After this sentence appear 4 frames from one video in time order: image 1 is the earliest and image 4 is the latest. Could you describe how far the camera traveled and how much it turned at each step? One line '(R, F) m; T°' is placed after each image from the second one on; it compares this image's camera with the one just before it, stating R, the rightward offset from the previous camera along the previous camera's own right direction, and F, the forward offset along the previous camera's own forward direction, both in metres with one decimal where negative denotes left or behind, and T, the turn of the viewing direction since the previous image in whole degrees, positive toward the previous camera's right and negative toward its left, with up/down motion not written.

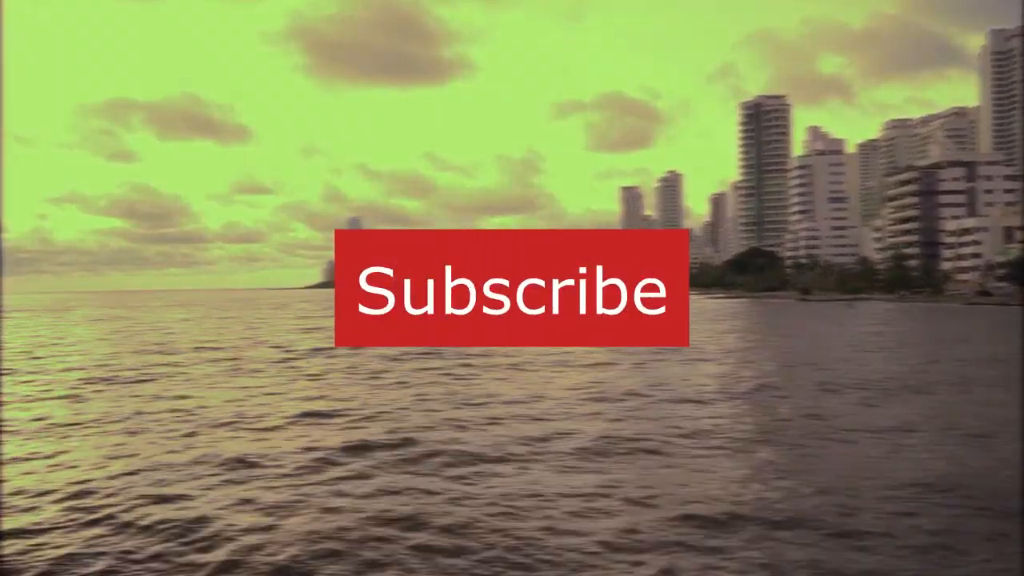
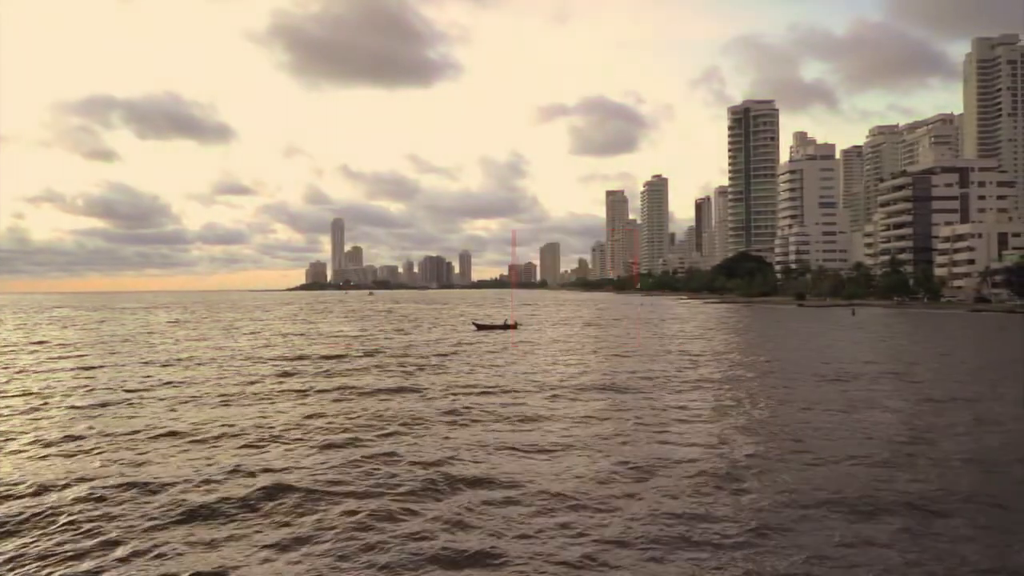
(-1.8, +2.6) m; +1°
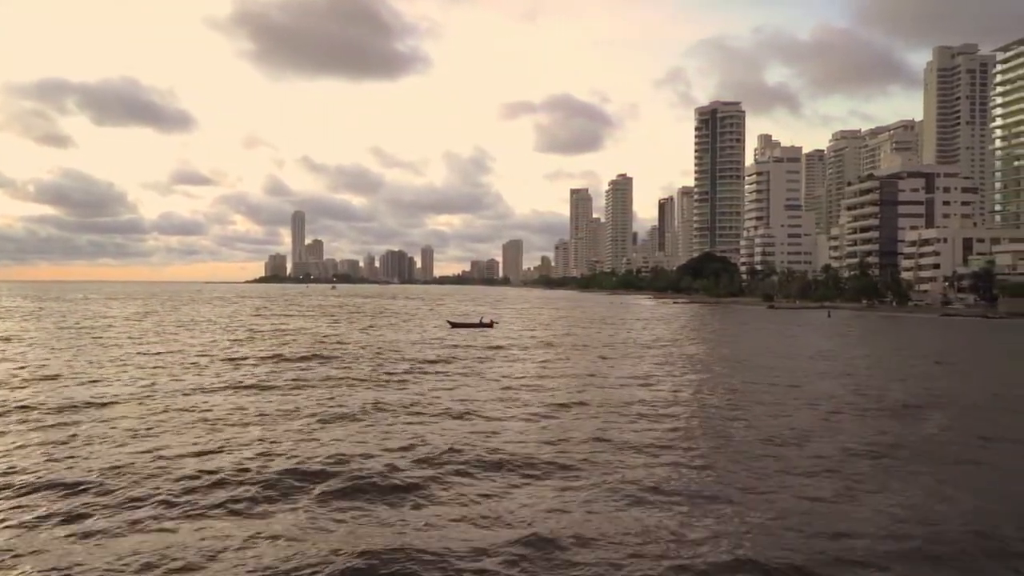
(-1.6, +2.3) m; +3°
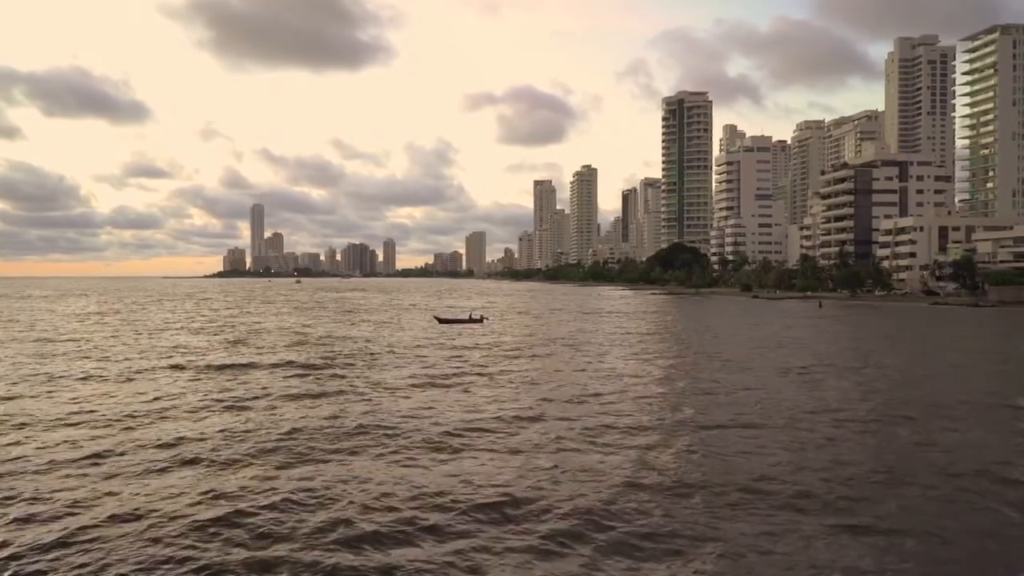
(-2.8, +3.8) m; +3°
